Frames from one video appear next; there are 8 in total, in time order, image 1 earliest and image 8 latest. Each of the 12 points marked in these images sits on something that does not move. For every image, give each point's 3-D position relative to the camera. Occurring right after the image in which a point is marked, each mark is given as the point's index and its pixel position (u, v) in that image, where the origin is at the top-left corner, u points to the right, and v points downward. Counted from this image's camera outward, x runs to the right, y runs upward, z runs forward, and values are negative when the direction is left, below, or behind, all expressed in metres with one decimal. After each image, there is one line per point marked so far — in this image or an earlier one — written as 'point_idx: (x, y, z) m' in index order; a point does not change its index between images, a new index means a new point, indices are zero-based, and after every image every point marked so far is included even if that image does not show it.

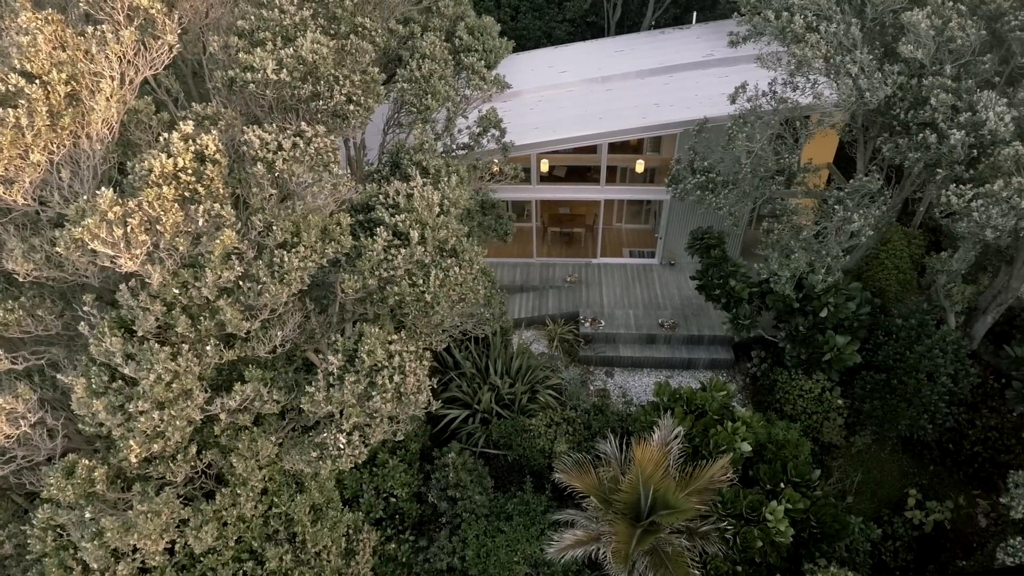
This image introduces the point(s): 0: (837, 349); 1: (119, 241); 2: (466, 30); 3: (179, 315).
0: (+5.1, -0.9, +11.1) m
1: (-3.0, +0.4, +5.4) m
2: (-0.6, +3.7, +10.4) m
3: (-2.8, -0.2, +6.0) m
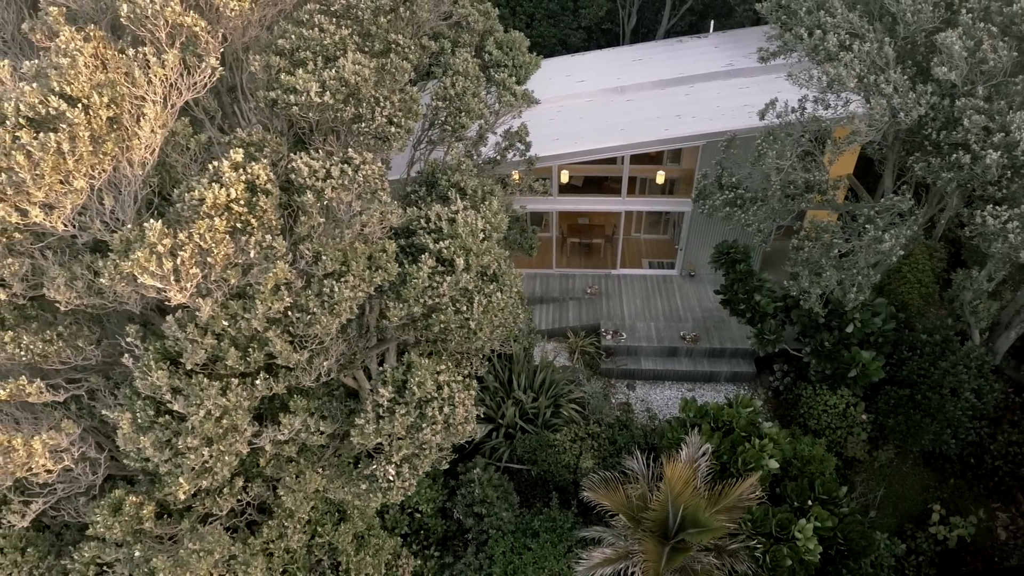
0: (+5.5, -1.2, +11.1) m
1: (-2.6, +0.1, +5.4) m
2: (-0.2, +3.5, +10.3) m
3: (-2.3, -0.5, +5.9) m
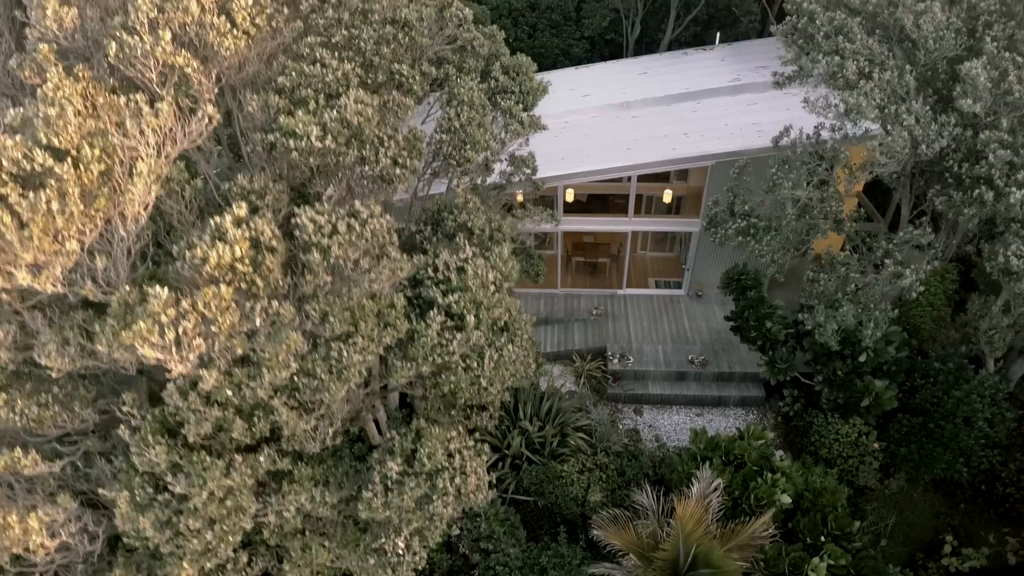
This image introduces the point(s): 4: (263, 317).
0: (+5.6, -1.6, +10.9) m
1: (-2.4, -0.4, +5.1) m
2: (-0.1, +3.0, +9.9) m
3: (-2.2, -1.0, +5.6) m
4: (-2.0, -0.2, +5.5) m
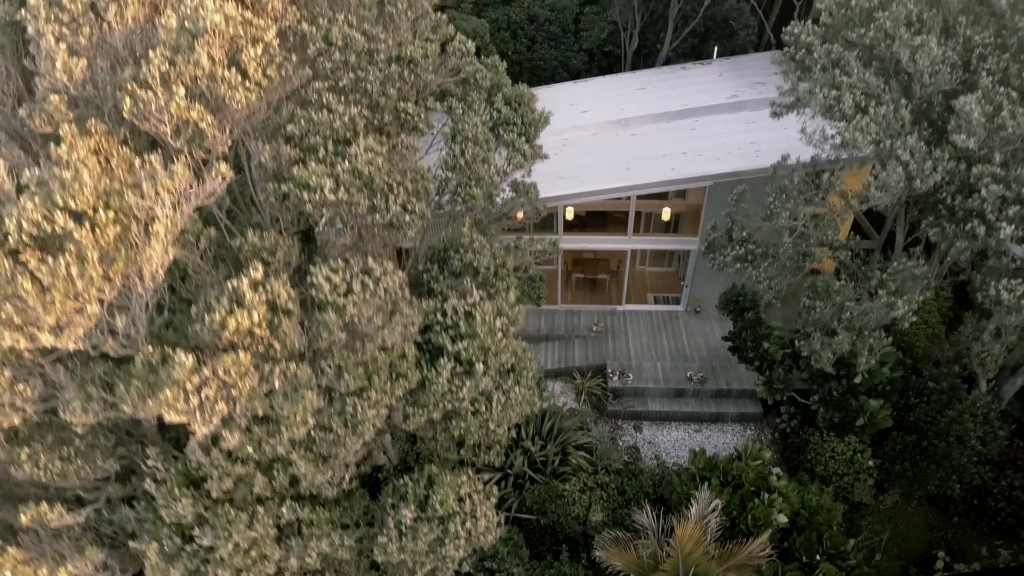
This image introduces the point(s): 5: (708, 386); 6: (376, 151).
0: (+5.6, -2.0, +11.1) m
1: (-2.4, -0.9, +5.3) m
2: (-0.1, +2.6, +10.1) m
3: (-2.1, -1.5, +5.8) m
4: (-1.9, -0.7, +5.7) m
5: (+3.5, -1.8, +12.8) m
6: (-1.4, +1.4, +7.3) m
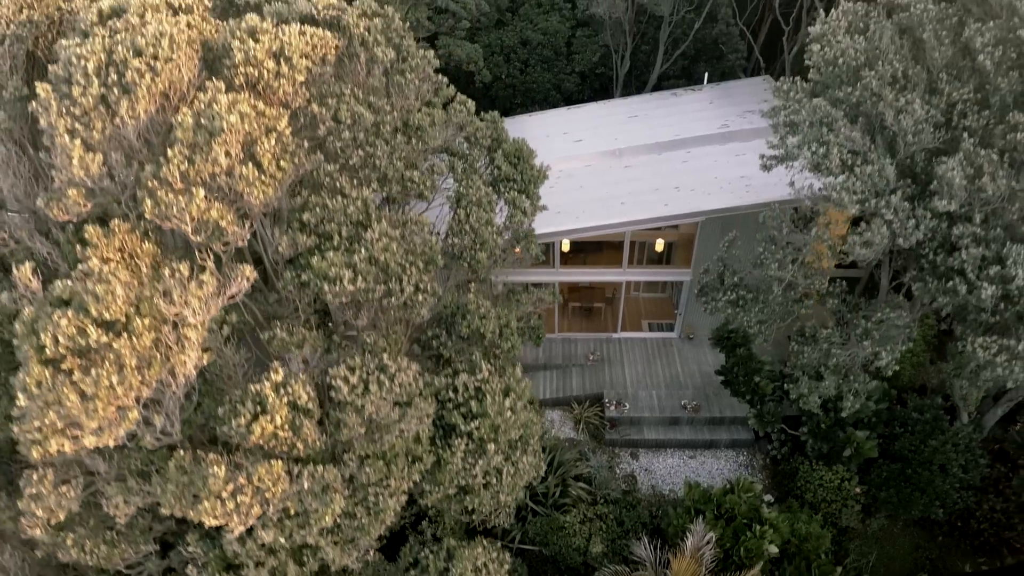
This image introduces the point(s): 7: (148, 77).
0: (+5.7, -2.6, +11.7) m
1: (-2.3, -1.8, +5.7) m
2: (-0.1, +1.9, +10.4) m
3: (-2.0, -2.4, +6.3) m
4: (-1.8, -1.6, +6.1) m
5: (+3.5, -2.4, +13.3) m
6: (-1.3, +0.5, +7.7) m
7: (-3.7, +2.2, +7.3) m
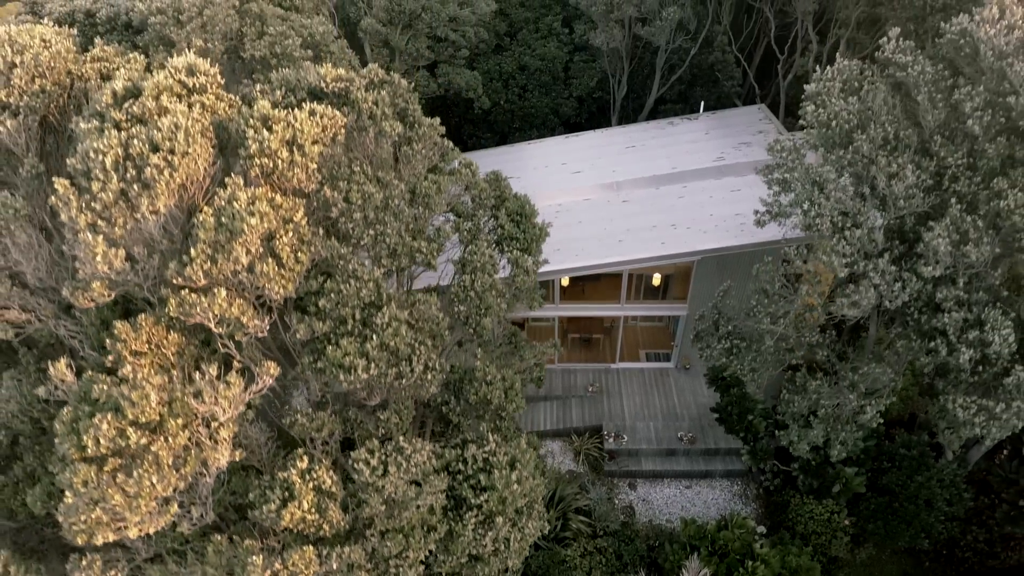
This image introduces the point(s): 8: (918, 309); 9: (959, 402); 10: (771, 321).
0: (+5.7, -3.3, +12.2) m
1: (-2.2, -2.8, +6.1) m
2: (-0.1, +1.1, +10.8) m
3: (-2.0, -3.3, +6.8) m
4: (-1.7, -2.6, +6.6) m
5: (+3.6, -3.1, +13.8) m
6: (-1.3, -0.4, +8.1) m
7: (-3.7, +1.2, +7.6) m
8: (+5.7, -0.3, +10.1) m
9: (+6.0, -1.5, +9.6) m
10: (+3.9, -0.5, +10.8) m
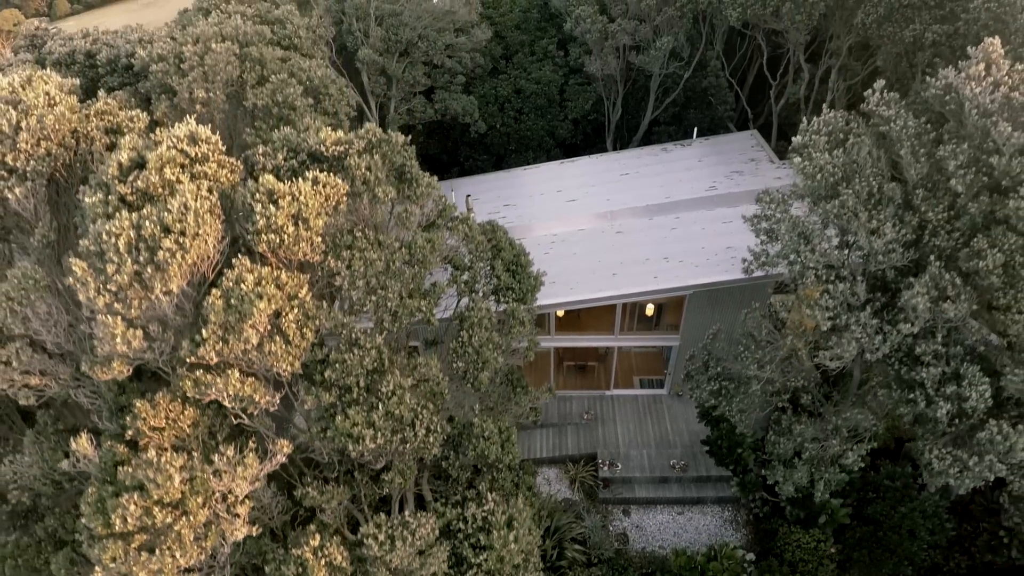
0: (+5.7, -4.0, +12.7) m
1: (-2.2, -3.7, +6.6) m
2: (-0.1, +0.3, +11.1) m
3: (-2.0, -4.2, +7.2) m
4: (-1.7, -3.4, +7.1) m
5: (+3.5, -3.7, +14.3) m
6: (-1.3, -1.2, +8.5) m
7: (-3.7, +0.4, +8.0) m
8: (+5.7, -1.0, +10.5) m
9: (+5.9, -2.2, +10.0) m
10: (+3.9, -1.2, +11.2) m
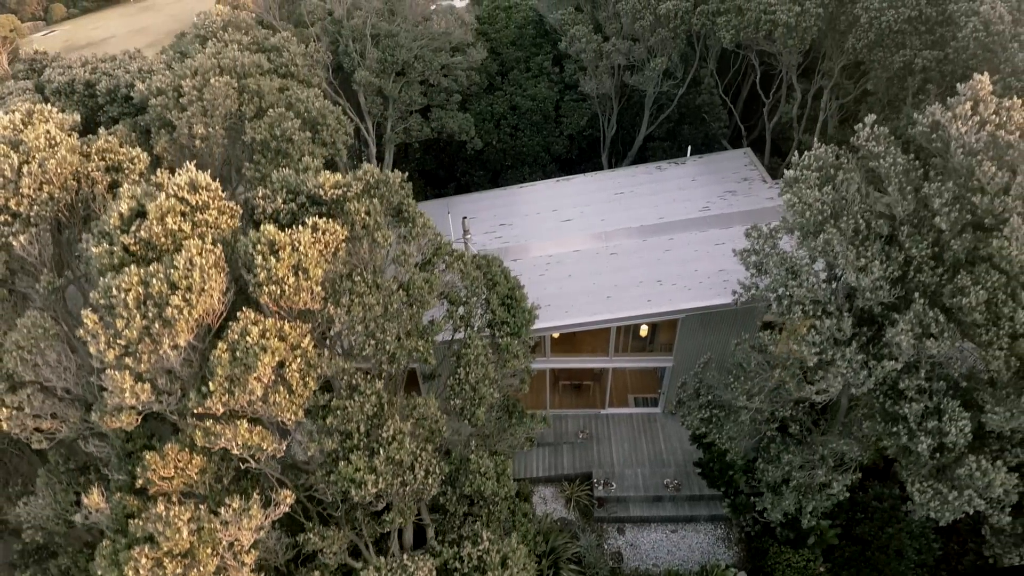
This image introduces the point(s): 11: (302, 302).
0: (+5.6, -4.5, +13.0) m
1: (-2.3, -4.4, +6.9) m
2: (-0.2, -0.2, +11.4) m
3: (-2.0, -4.9, +7.6) m
4: (-1.8, -4.1, +7.4) m
5: (+3.5, -4.2, +14.6) m
6: (-1.4, -1.8, +8.8) m
7: (-3.8, -0.3, +8.2) m
8: (+5.6, -1.5, +10.8) m
9: (+5.9, -2.8, +10.3) m
10: (+3.8, -1.7, +11.5) m
11: (-2.6, -0.2, +8.8) m
